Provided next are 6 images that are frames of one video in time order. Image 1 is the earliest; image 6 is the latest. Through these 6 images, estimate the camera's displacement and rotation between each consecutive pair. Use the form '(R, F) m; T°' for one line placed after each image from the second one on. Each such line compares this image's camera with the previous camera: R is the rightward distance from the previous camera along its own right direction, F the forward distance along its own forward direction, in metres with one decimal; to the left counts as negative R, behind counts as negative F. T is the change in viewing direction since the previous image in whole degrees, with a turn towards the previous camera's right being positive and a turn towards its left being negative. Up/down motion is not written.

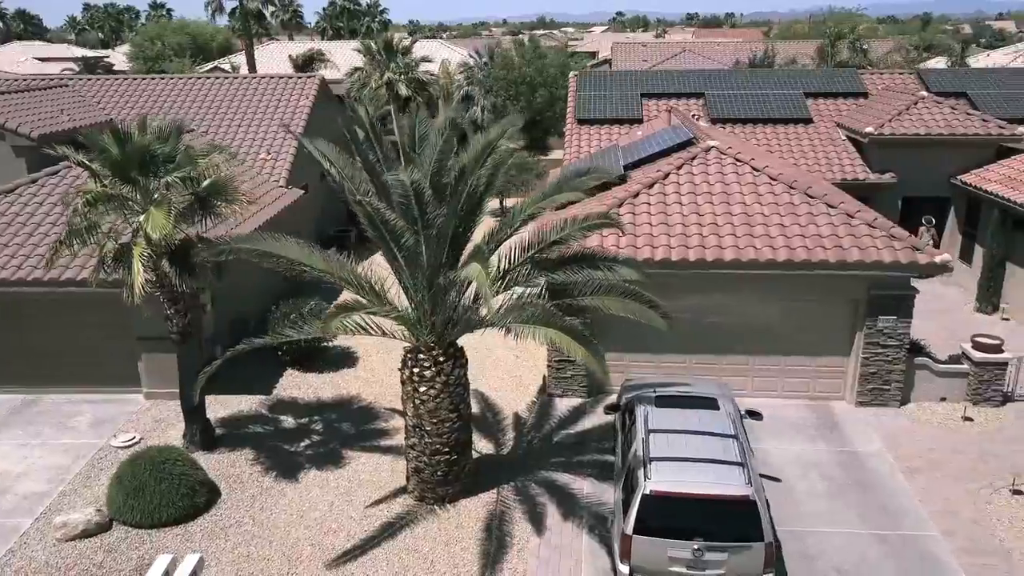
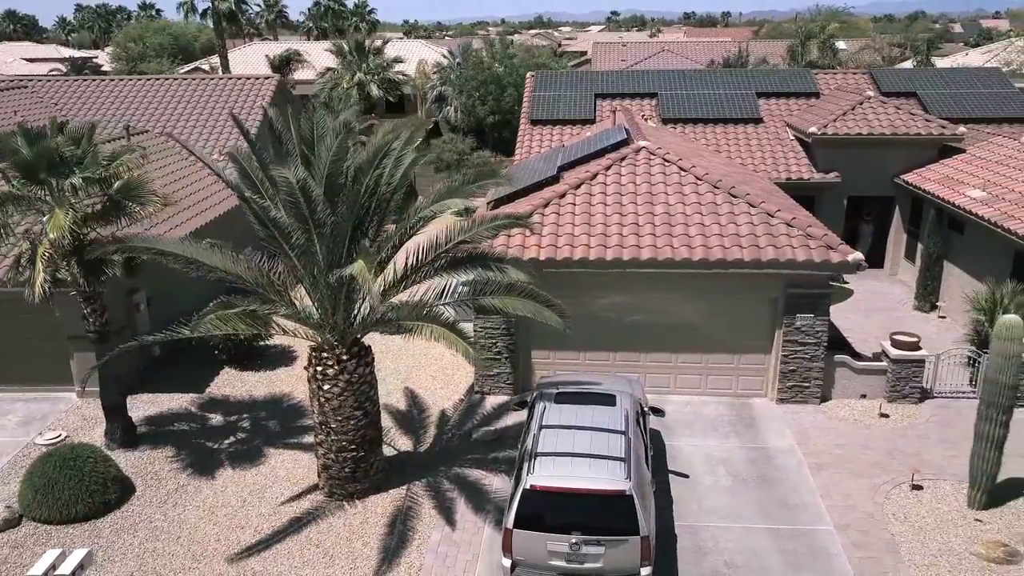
(+1.0, -0.2) m; 0°
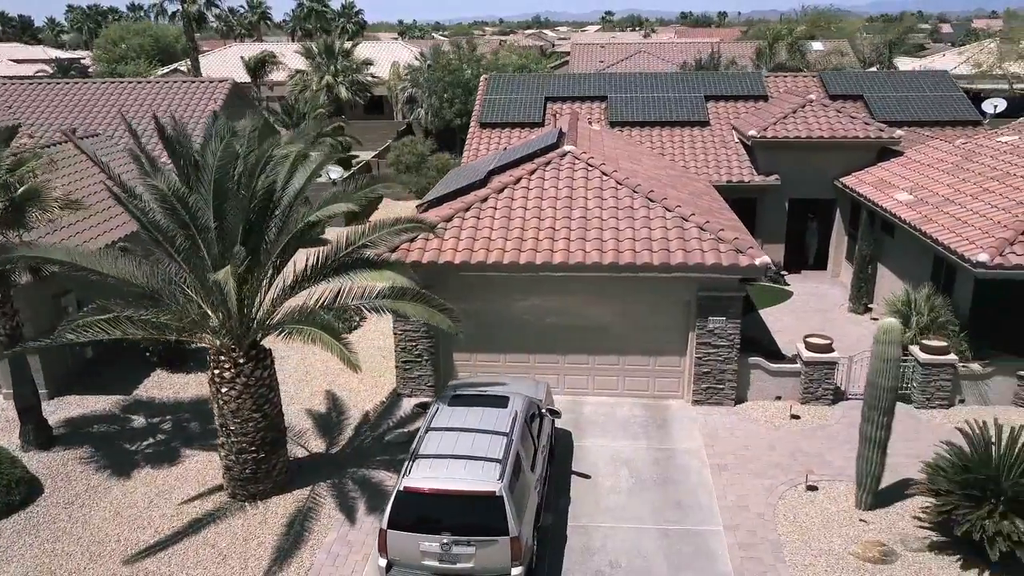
(+1.1, -0.2) m; 0°
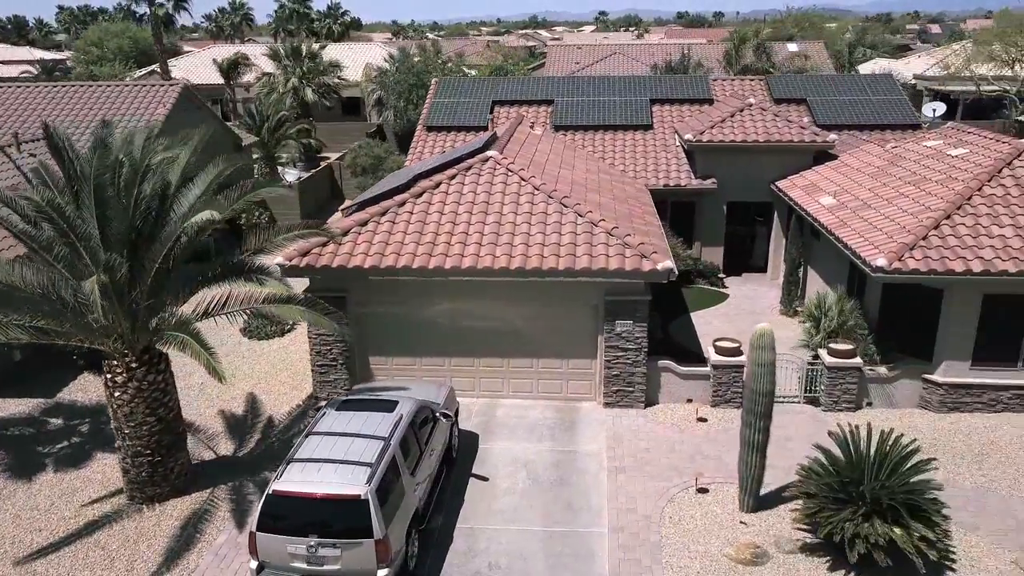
(+1.2, -0.2) m; 0°
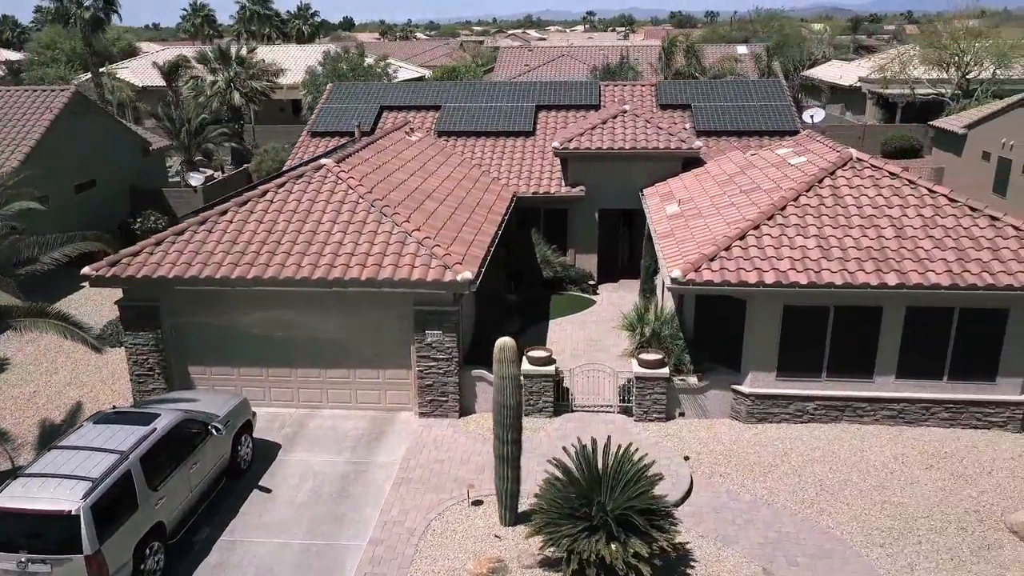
(+2.6, 0.0) m; 0°
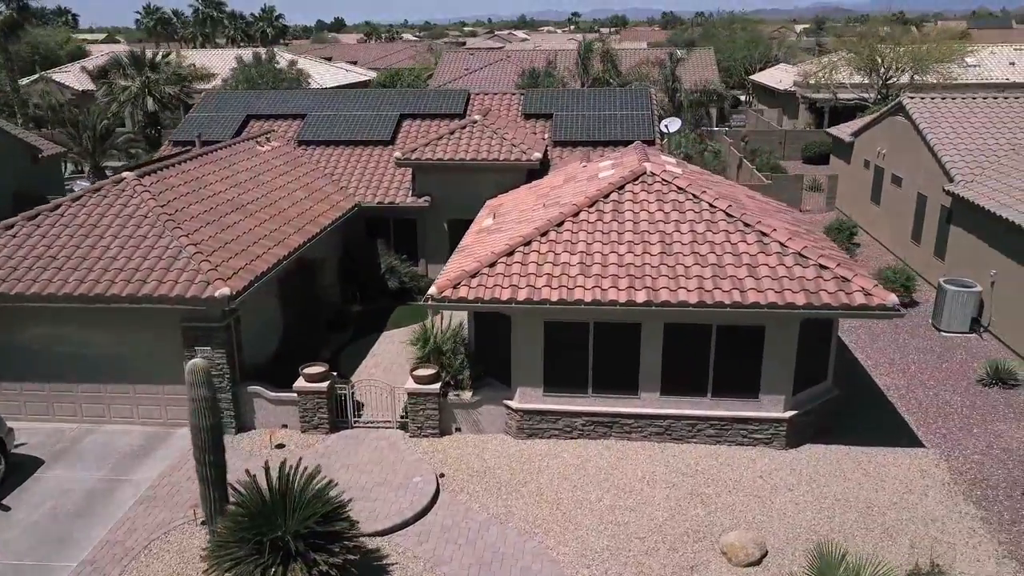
(+3.1, 0.0) m; 0°
